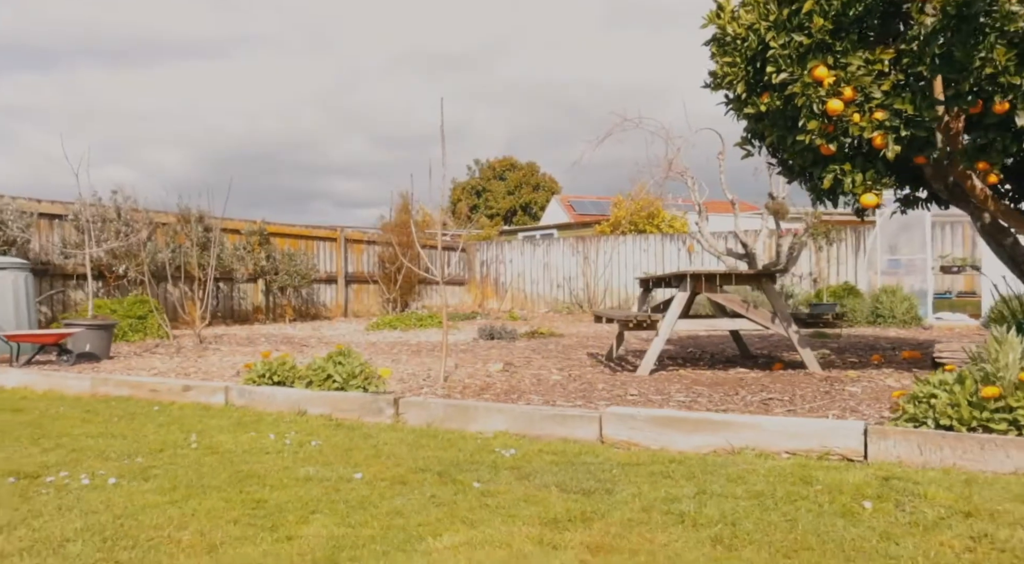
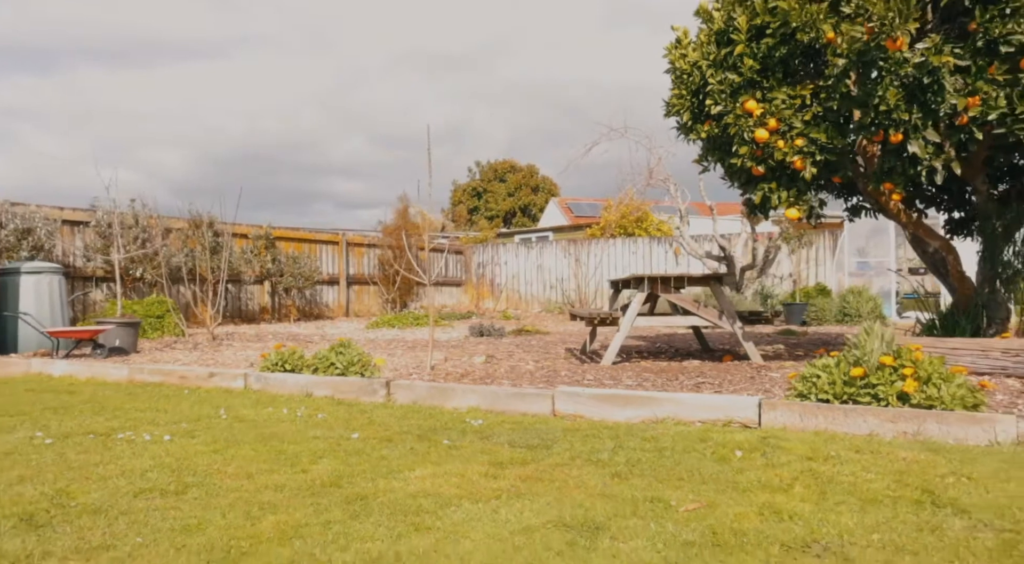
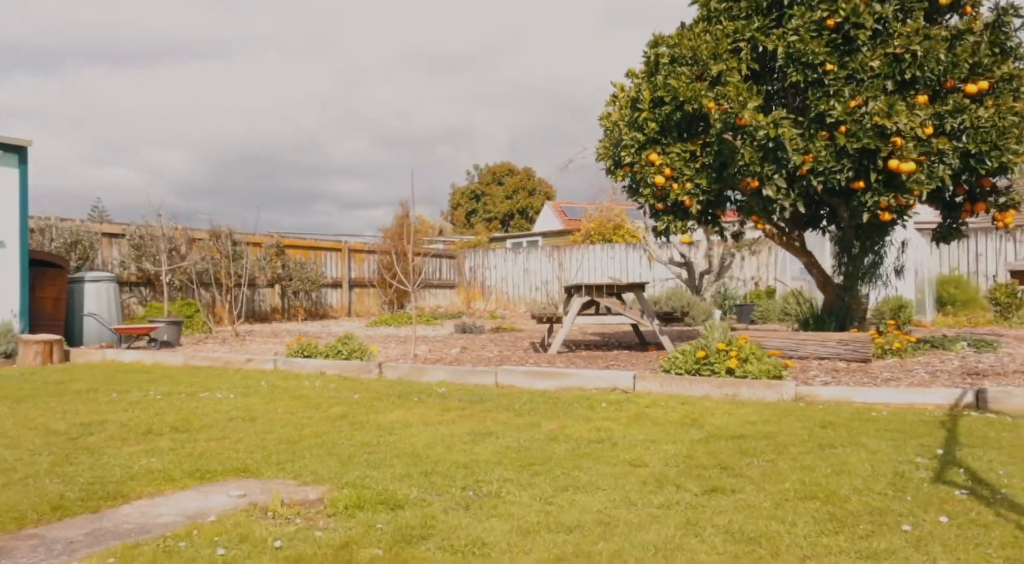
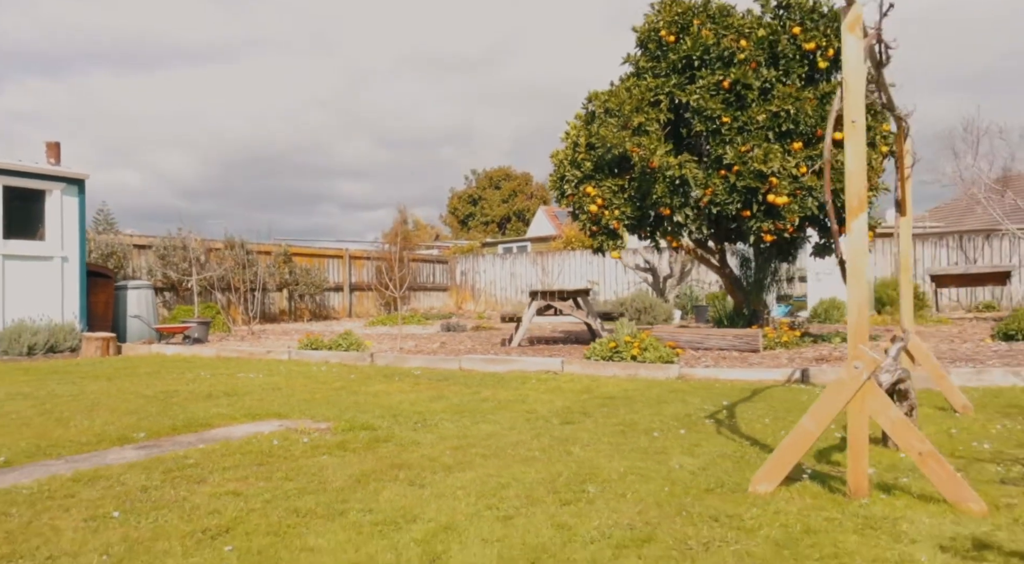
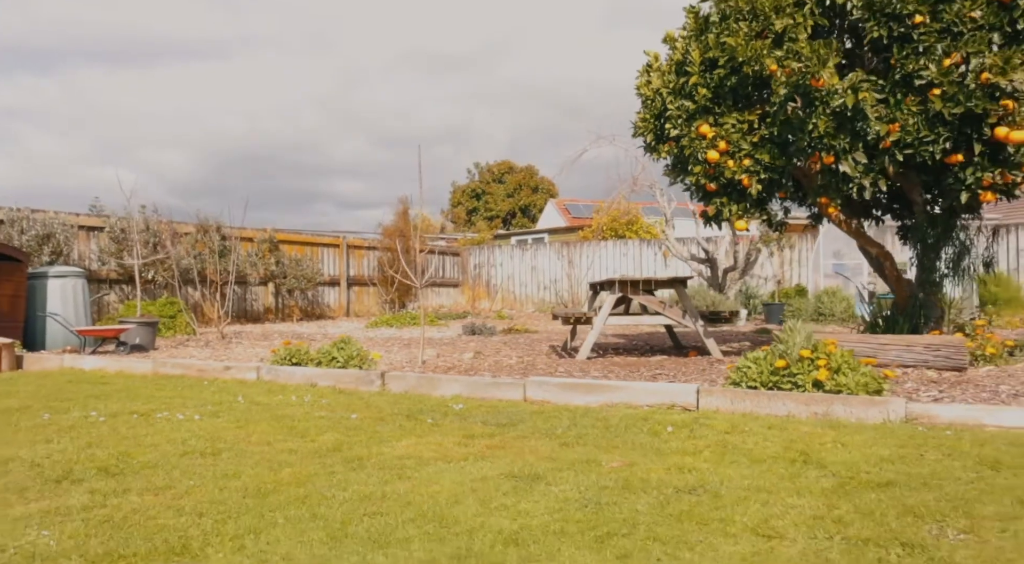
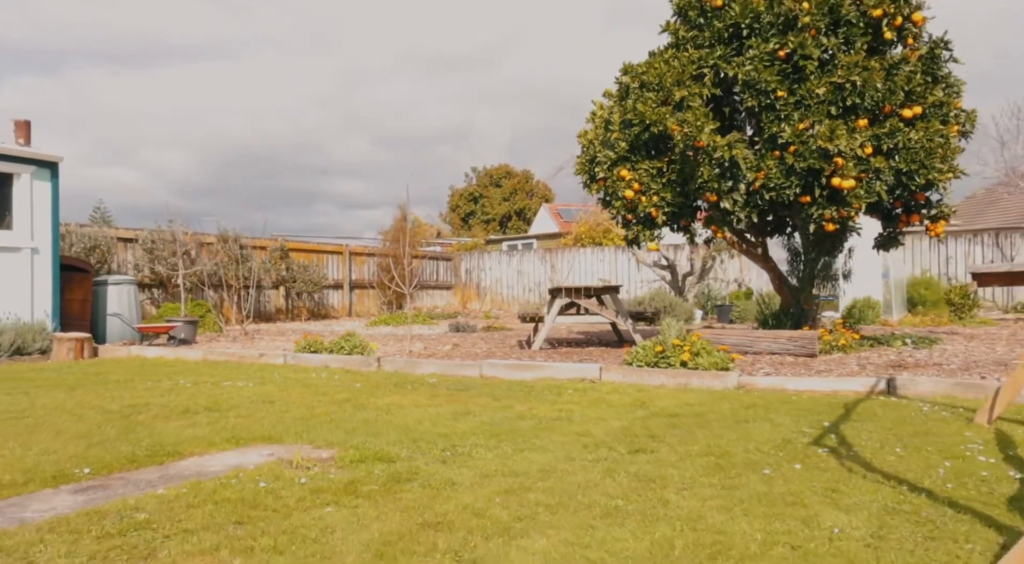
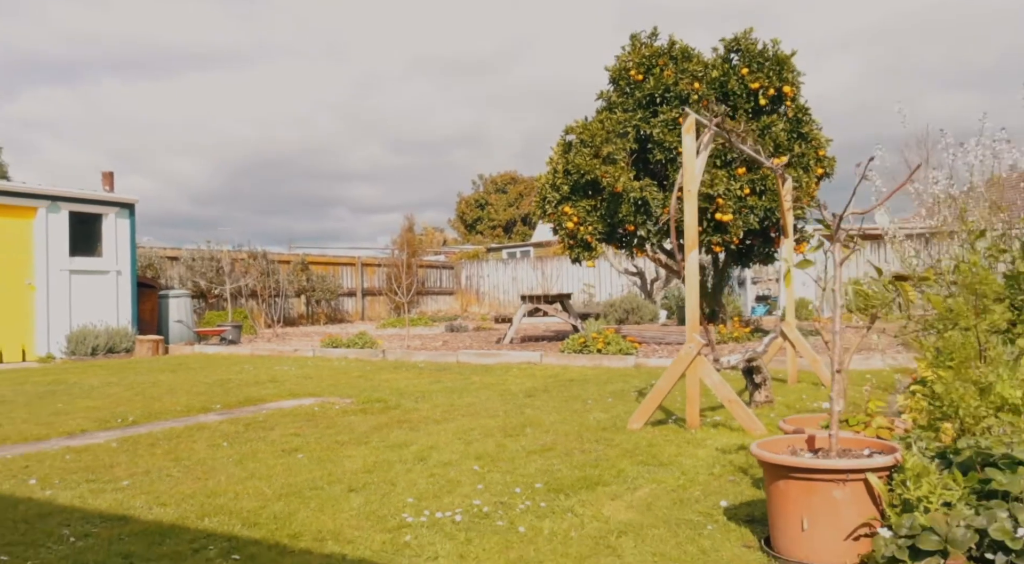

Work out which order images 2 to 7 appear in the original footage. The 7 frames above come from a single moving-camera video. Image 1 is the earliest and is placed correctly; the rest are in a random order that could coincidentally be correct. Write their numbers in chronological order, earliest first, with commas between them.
2, 5, 3, 6, 4, 7
